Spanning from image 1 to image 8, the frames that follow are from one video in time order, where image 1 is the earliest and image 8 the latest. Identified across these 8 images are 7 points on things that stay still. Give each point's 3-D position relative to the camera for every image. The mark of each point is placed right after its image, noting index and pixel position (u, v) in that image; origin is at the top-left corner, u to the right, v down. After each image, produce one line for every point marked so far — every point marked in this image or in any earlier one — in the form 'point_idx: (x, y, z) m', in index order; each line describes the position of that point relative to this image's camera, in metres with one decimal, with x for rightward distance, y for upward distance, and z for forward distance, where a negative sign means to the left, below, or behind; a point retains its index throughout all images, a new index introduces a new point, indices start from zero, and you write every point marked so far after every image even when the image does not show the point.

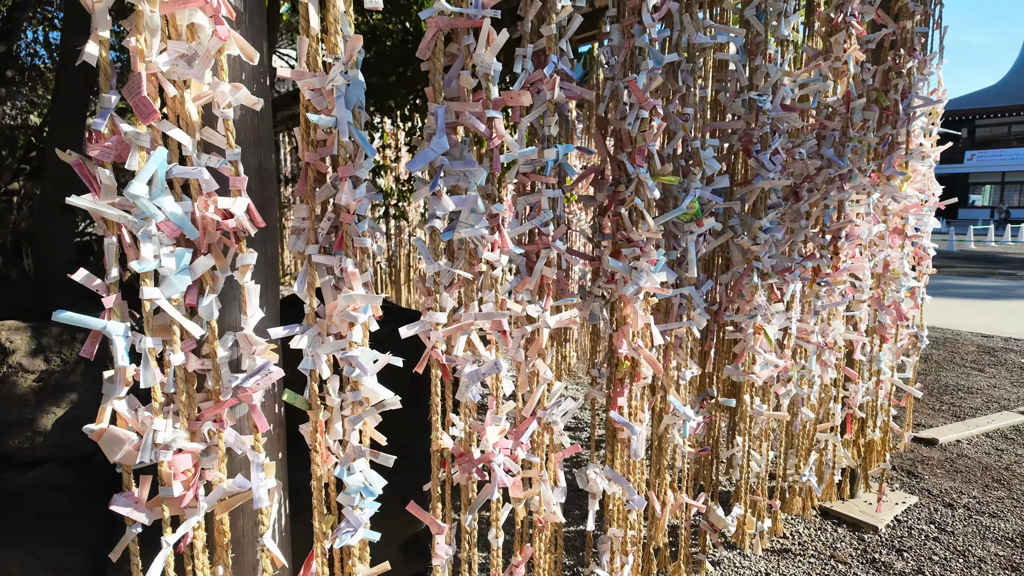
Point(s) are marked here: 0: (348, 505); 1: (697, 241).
0: (-0.2, -0.3, +0.8) m
1: (+0.4, +0.1, +1.3) m
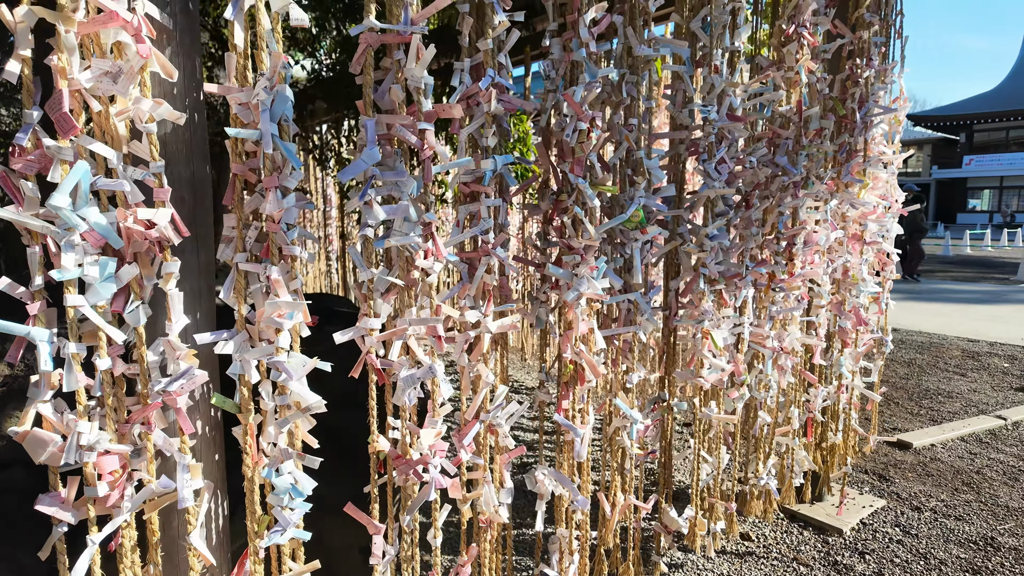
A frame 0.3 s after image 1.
0: (-0.3, -0.3, +0.8) m
1: (+0.3, +0.1, +1.3) m
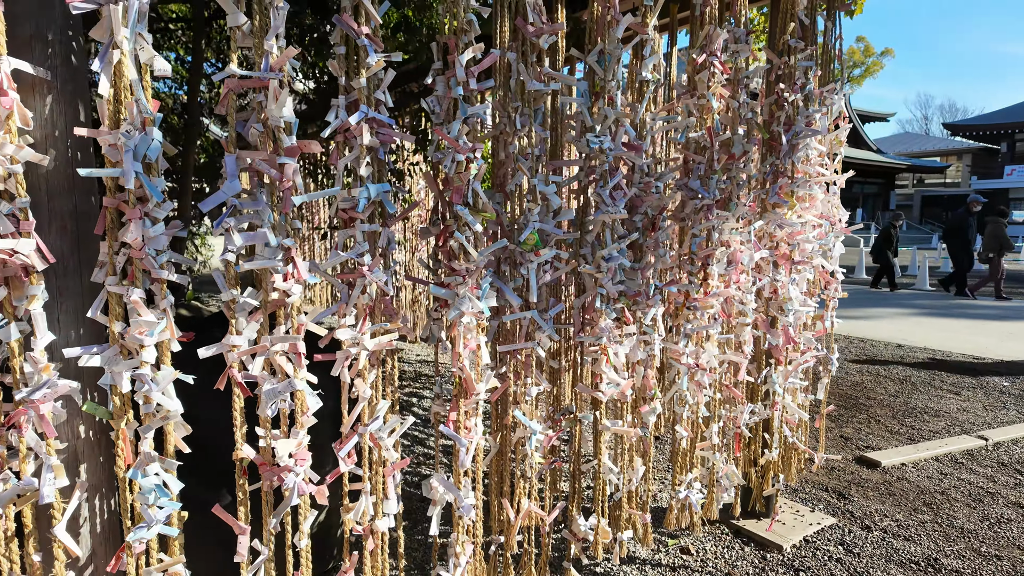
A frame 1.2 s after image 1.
0: (-0.6, -0.3, +0.9) m
1: (+0.1, 0.0, +1.4) m
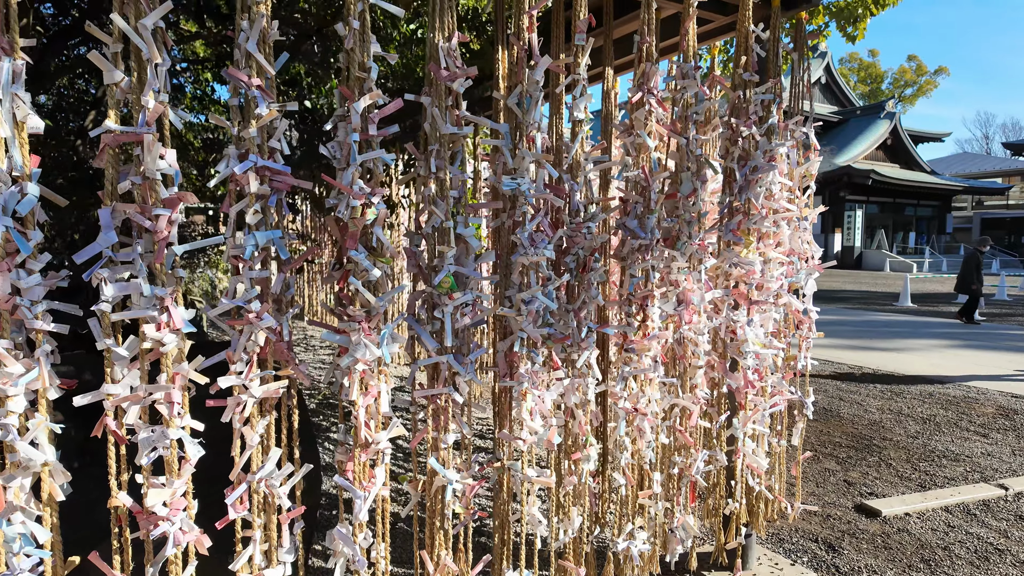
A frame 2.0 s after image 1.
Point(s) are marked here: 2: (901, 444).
0: (-0.8, -0.4, +0.9) m
1: (-0.1, -0.1, +1.3) m
2: (+2.3, -0.9, +3.5) m
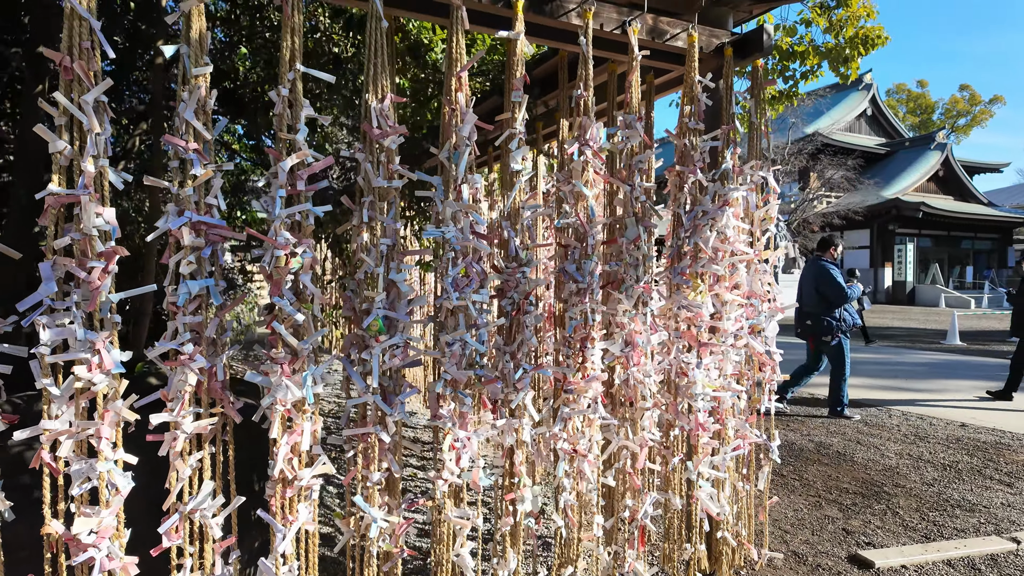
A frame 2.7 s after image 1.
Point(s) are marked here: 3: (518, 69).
0: (-1.0, -0.5, +1.0) m
1: (-0.3, -0.2, +1.4) m
2: (+2.3, -1.1, +3.3) m
3: (0.0, +0.6, +1.6) m
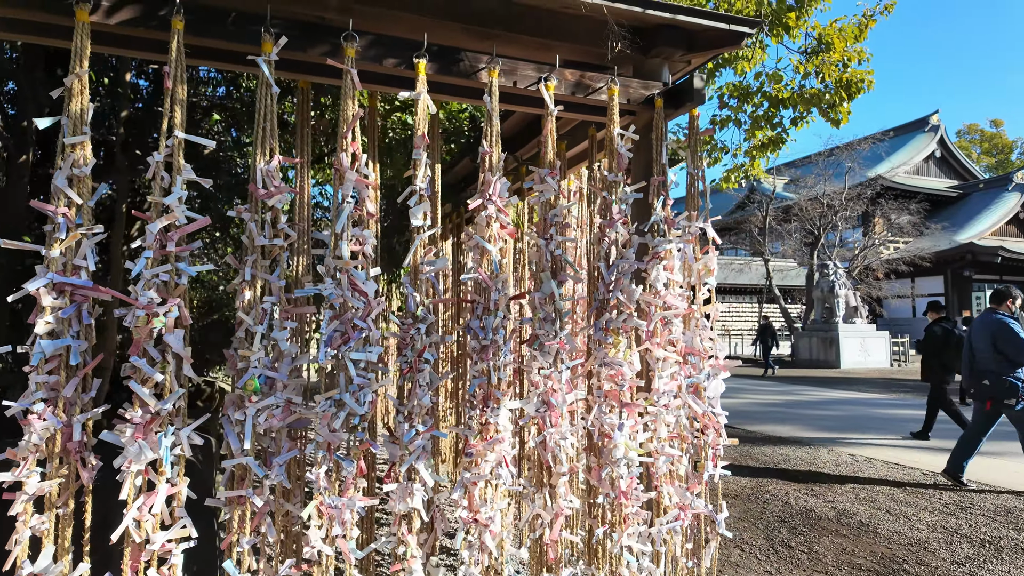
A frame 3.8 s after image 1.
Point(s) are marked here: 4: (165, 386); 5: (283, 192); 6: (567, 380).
0: (-1.3, -0.6, +1.1) m
1: (-0.6, -0.3, +1.4) m
2: (+2.1, -1.4, +3.0) m
3: (-0.3, +0.4, +1.6) m
4: (-0.8, -0.2, +1.3) m
5: (-0.6, +0.2, +1.4) m
6: (+0.2, -0.3, +1.7) m
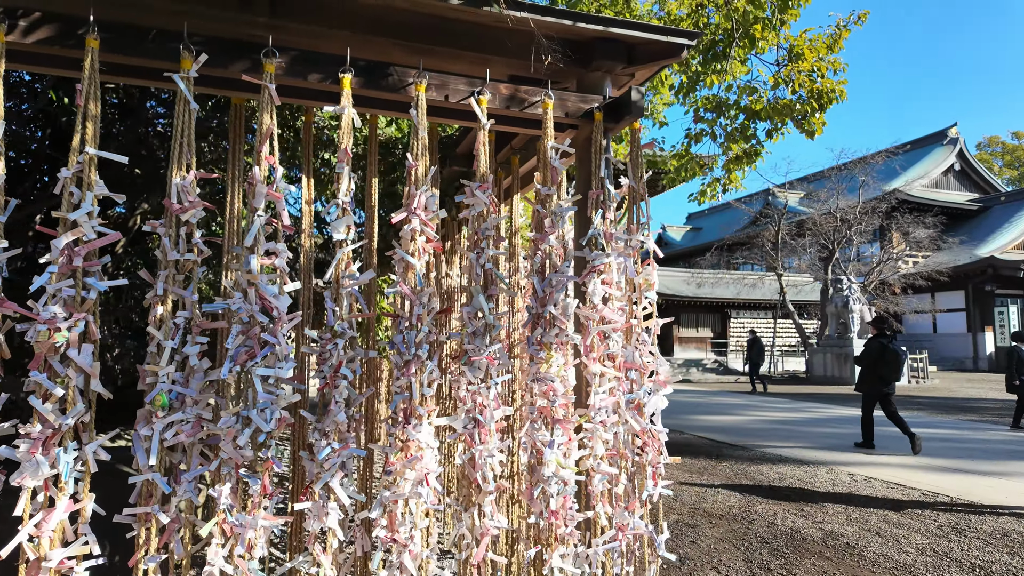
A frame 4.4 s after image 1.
0: (-1.5, -0.6, +1.1) m
1: (-0.8, -0.3, +1.4) m
2: (+2.0, -1.5, +2.9) m
3: (-0.5, +0.4, +1.6) m
4: (-1.0, -0.2, +1.3) m
5: (-0.8, +0.2, +1.4) m
6: (0.0, -0.3, +1.6) m
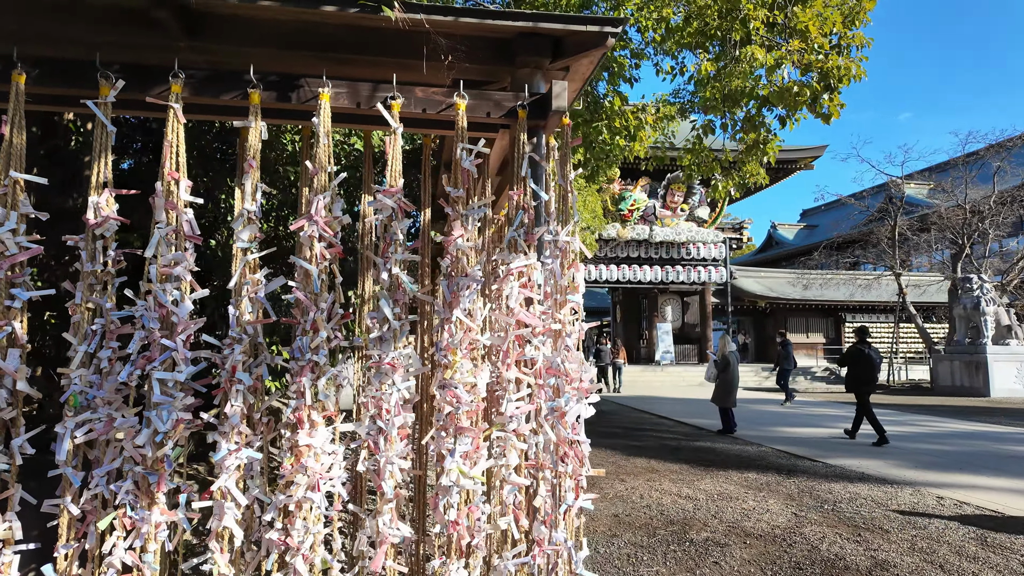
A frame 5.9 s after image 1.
0: (-1.9, -0.7, +1.3) m
1: (-1.1, -0.4, +1.5) m
2: (+1.9, -1.5, +2.5) m
3: (-0.7, +0.4, +1.7) m
4: (-1.3, -0.3, +1.4) m
5: (-1.1, +0.2, +1.6) m
6: (-0.3, -0.3, +1.6) m
